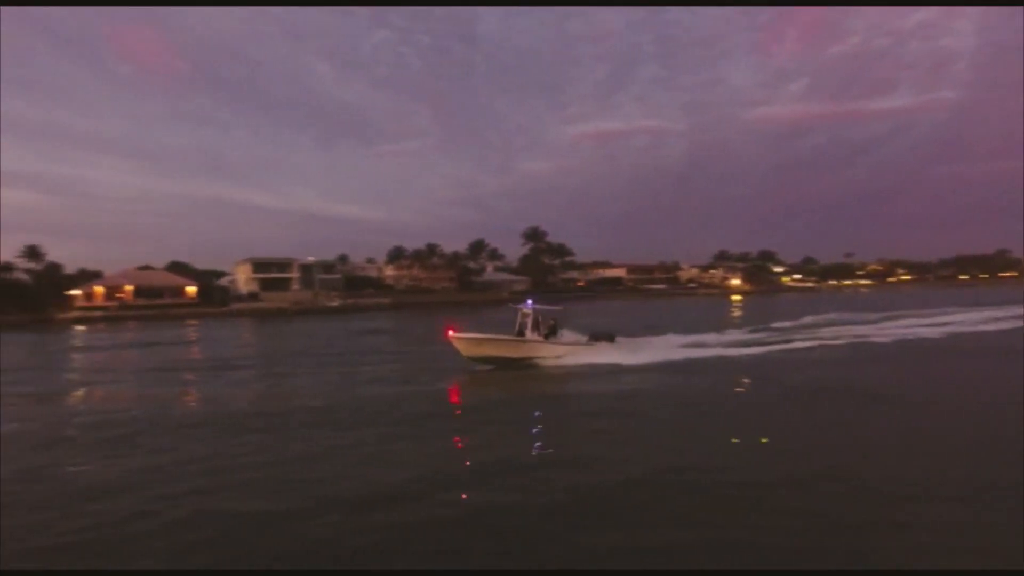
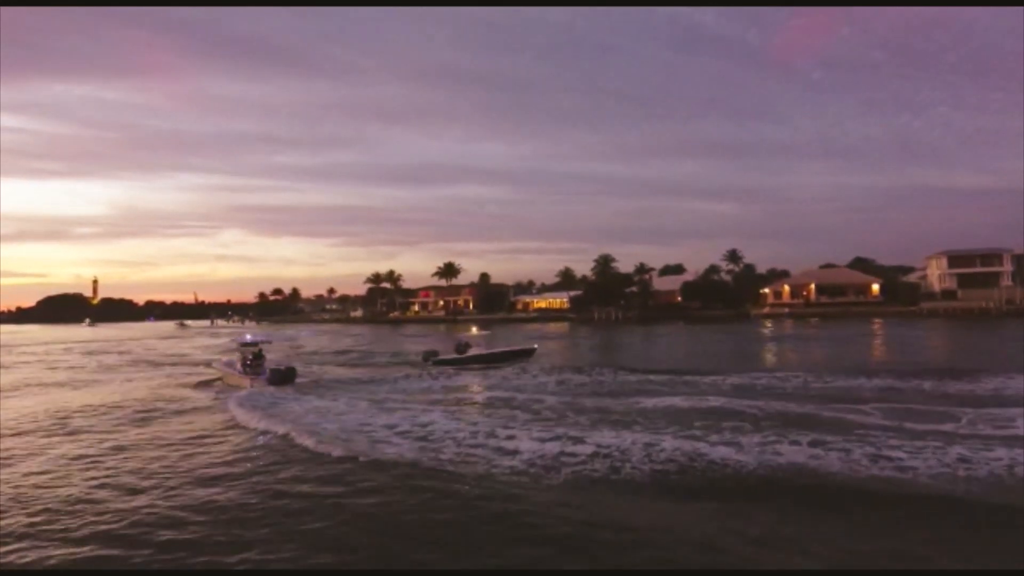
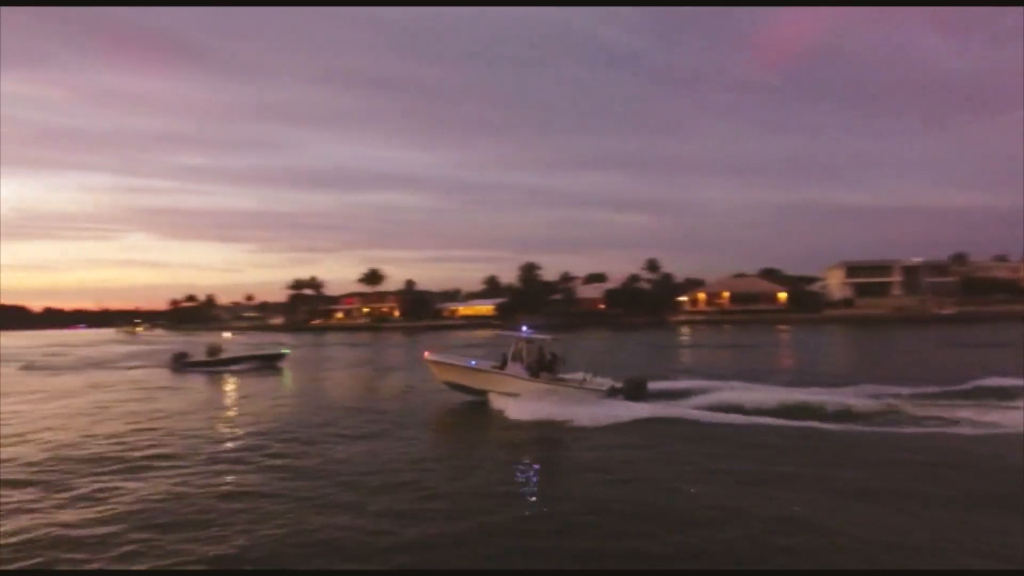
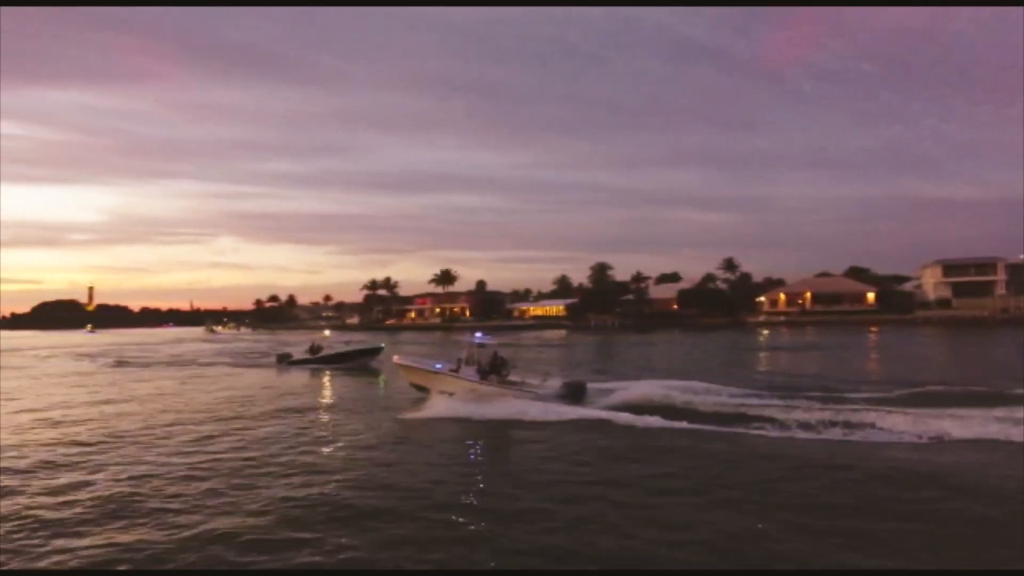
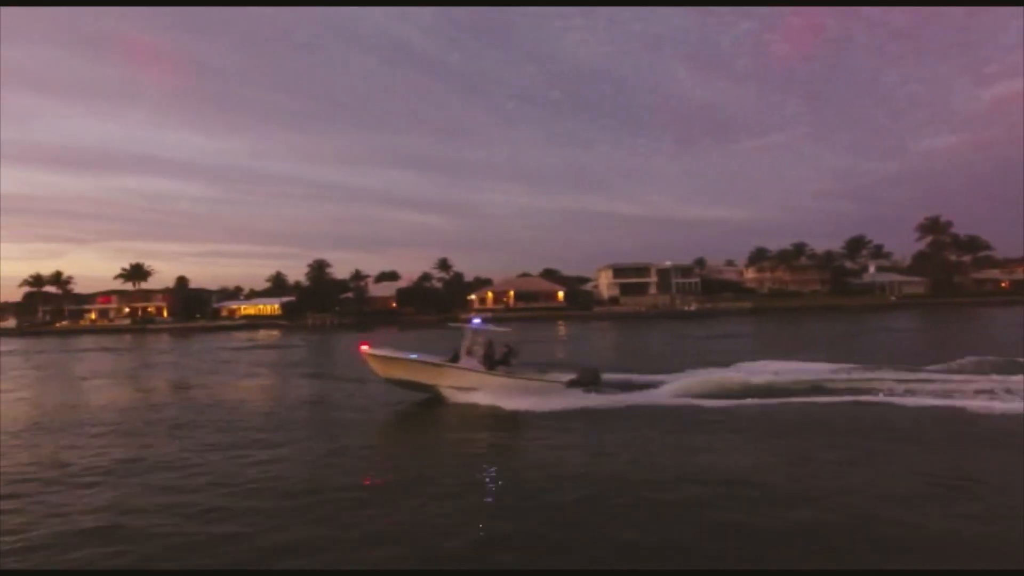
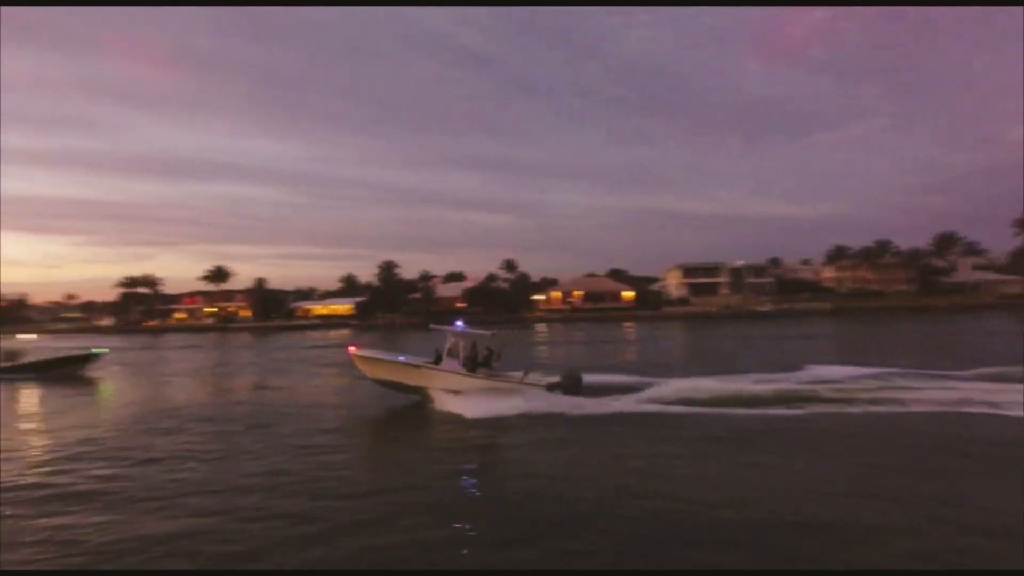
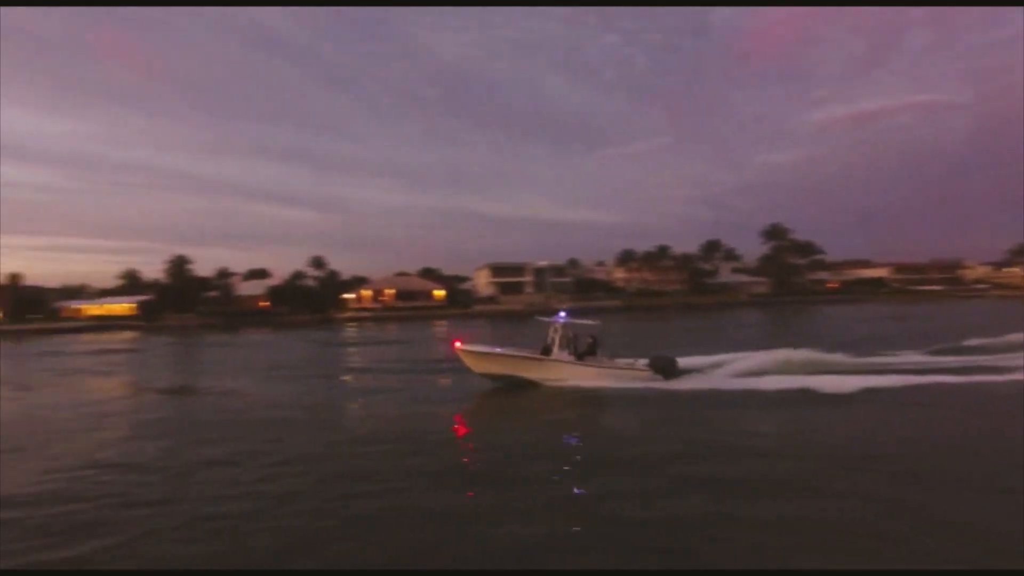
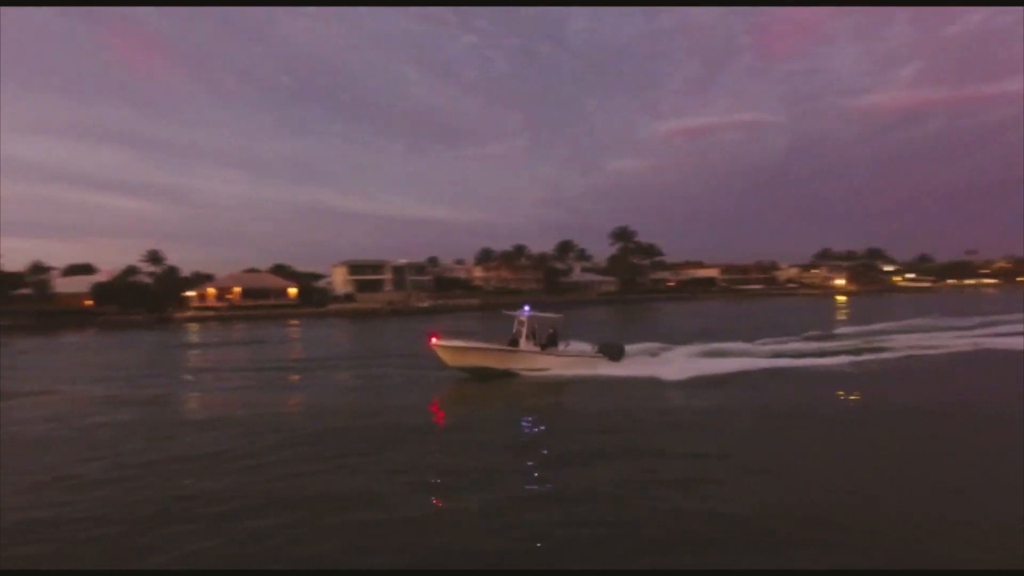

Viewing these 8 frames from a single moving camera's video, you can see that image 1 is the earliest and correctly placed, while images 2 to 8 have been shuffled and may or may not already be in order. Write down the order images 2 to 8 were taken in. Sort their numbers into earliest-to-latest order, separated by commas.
8, 7, 5, 6, 3, 4, 2
